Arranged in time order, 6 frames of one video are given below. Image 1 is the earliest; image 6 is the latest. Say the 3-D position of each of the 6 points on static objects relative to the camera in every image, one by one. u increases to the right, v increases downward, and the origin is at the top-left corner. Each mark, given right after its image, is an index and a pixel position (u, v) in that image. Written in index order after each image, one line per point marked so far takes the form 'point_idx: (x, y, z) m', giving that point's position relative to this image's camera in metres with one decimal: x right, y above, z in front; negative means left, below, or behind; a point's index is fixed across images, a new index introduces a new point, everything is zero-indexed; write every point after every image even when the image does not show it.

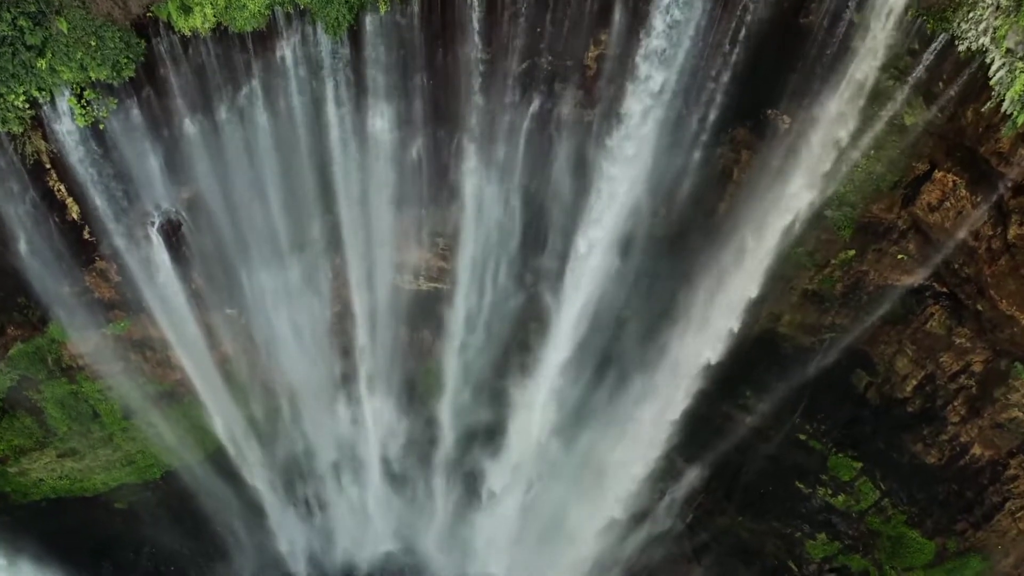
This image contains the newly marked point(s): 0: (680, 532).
0: (+2.8, -4.0, +12.2) m
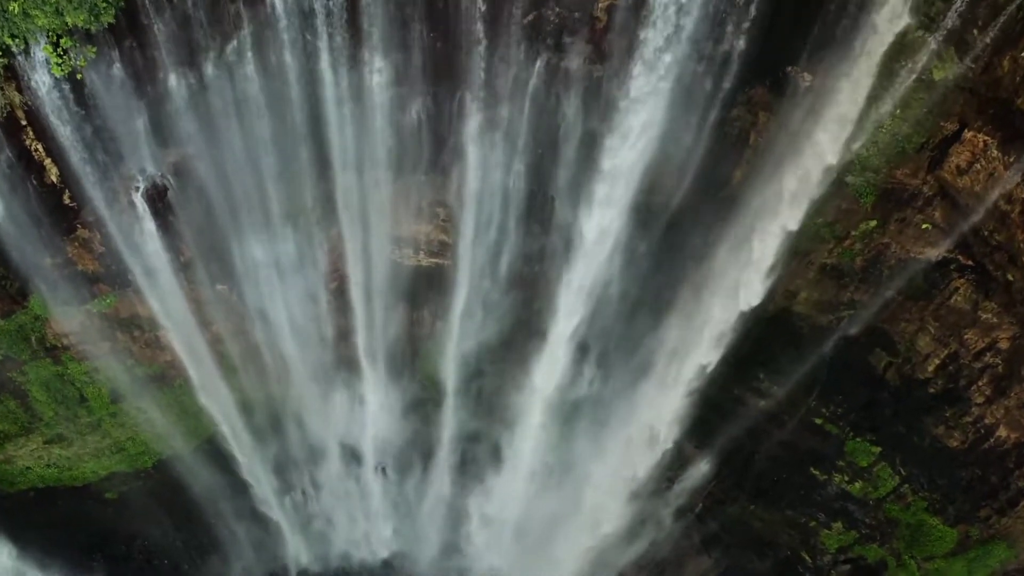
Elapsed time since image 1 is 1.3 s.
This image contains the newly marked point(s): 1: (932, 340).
0: (+2.8, -3.7, +11.8) m
1: (+5.1, -0.6, +8.9) m
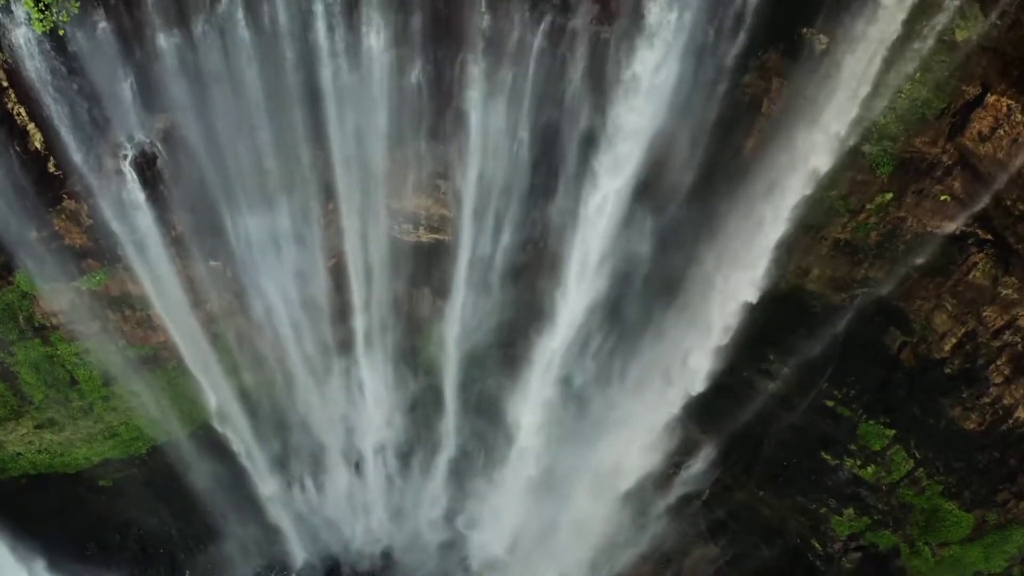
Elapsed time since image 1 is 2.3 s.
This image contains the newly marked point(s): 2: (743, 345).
0: (+2.9, -3.4, +11.5) m
1: (+5.1, -0.3, +8.6) m
2: (+3.1, -0.8, +10.0) m
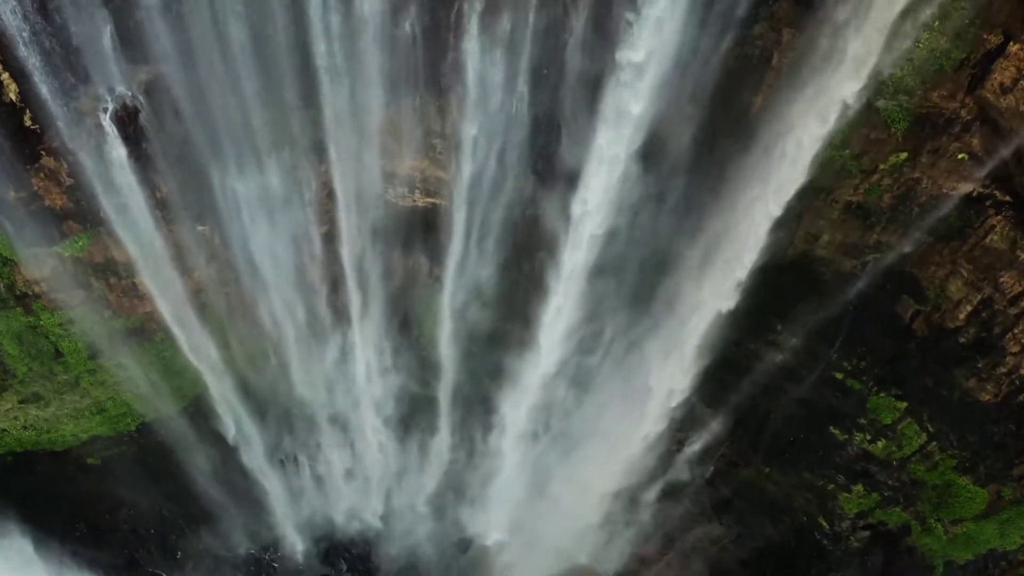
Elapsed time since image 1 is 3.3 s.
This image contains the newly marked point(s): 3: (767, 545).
0: (+2.9, -3.0, +11.2) m
1: (+5.1, +0.1, +8.2) m
2: (+3.1, -0.4, +9.7) m
3: (+3.8, -3.8, +10.9) m
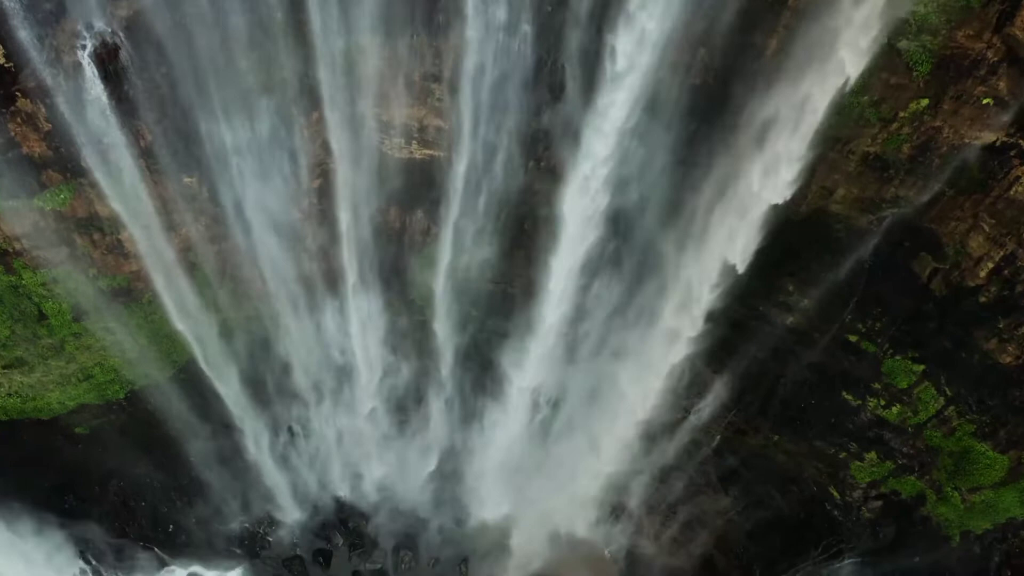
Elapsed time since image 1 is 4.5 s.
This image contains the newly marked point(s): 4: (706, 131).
0: (+2.9, -2.5, +10.9) m
1: (+5.1, +0.6, +7.9) m
2: (+3.1, +0.1, +9.3) m
3: (+3.8, -3.3, +10.6) m
4: (+2.2, +1.8, +8.3) m
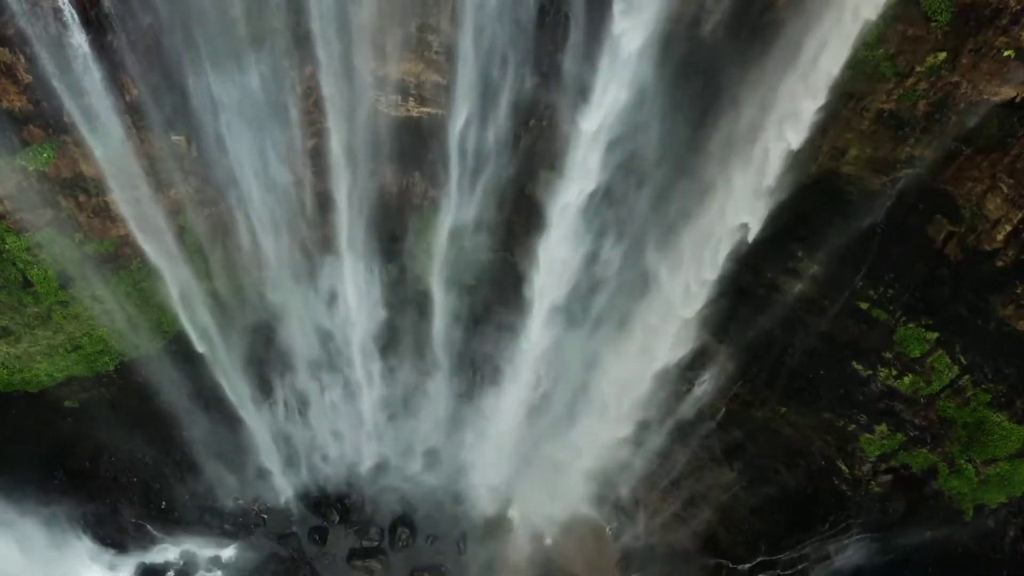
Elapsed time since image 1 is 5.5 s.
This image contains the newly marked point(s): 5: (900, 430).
0: (+2.9, -2.0, +10.6) m
1: (+5.1, +0.9, +7.6) m
2: (+3.1, +0.6, +9.0) m
3: (+3.8, -2.9, +10.4) m
4: (+2.2, +2.2, +8.0) m
5: (+4.9, -1.8, +9.3) m
